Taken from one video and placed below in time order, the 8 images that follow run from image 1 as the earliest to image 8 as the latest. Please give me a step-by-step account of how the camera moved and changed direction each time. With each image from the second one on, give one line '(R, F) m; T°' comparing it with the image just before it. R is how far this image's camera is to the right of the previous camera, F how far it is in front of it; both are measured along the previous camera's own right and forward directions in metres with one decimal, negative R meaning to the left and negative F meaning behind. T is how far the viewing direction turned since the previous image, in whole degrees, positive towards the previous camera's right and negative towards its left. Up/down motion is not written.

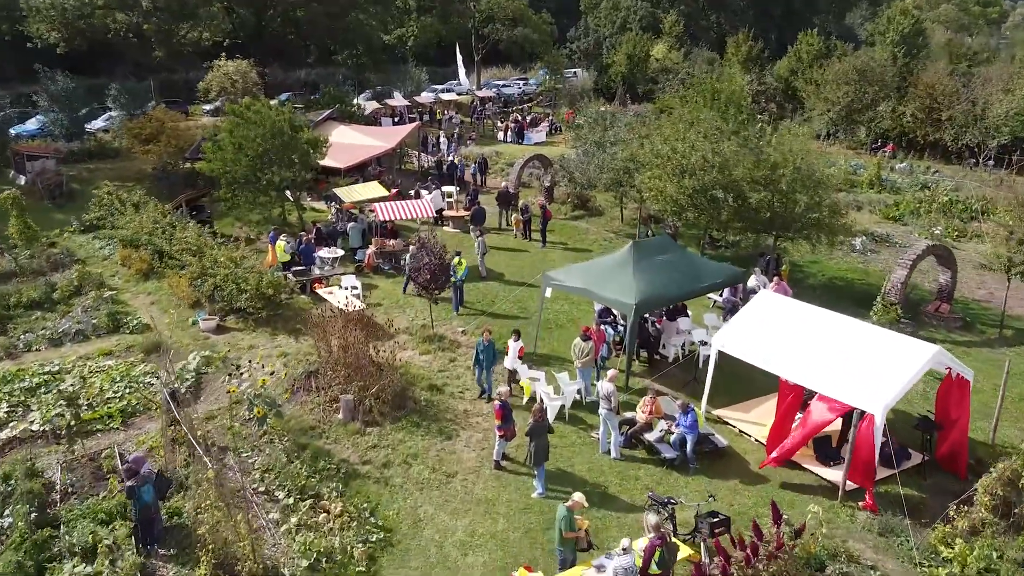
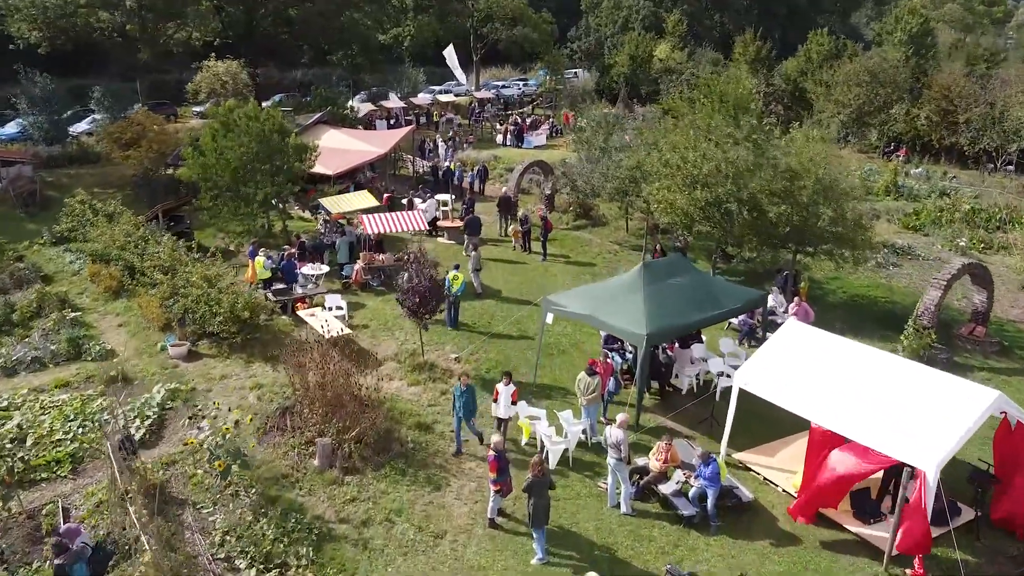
(0.0, +1.3) m; 0°
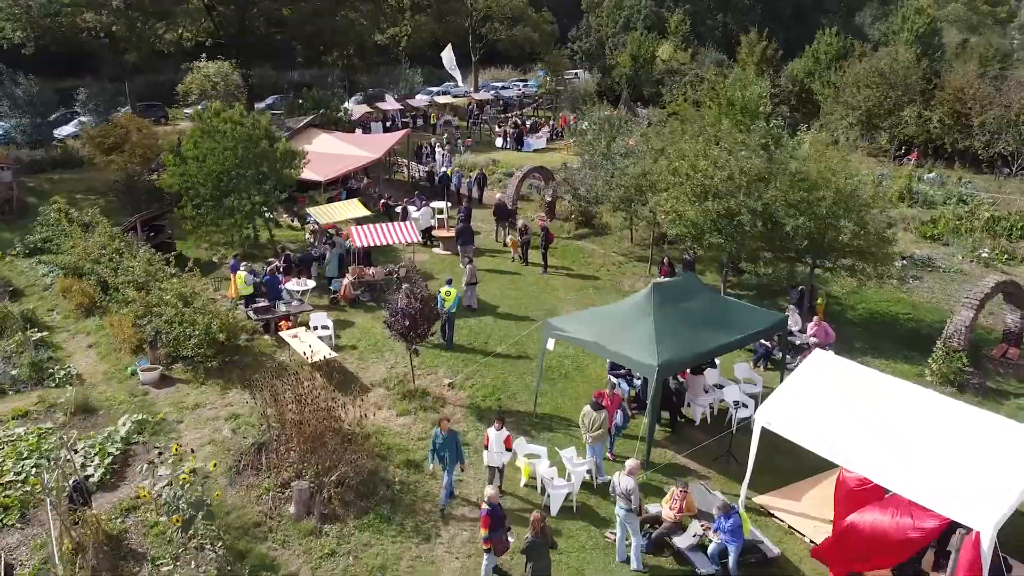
(0.0, +1.0) m; 0°
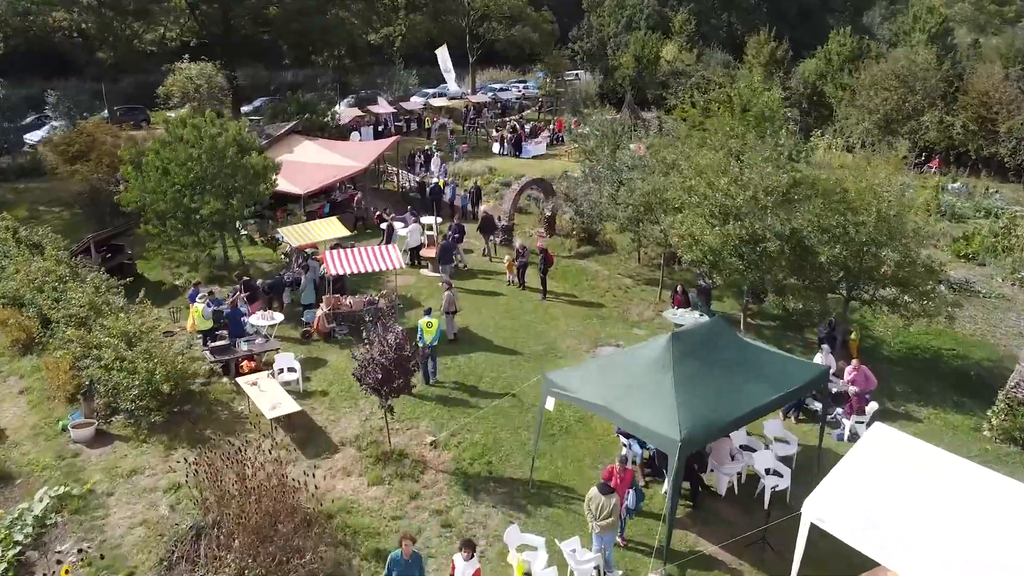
(+0.1, +1.8) m; 0°
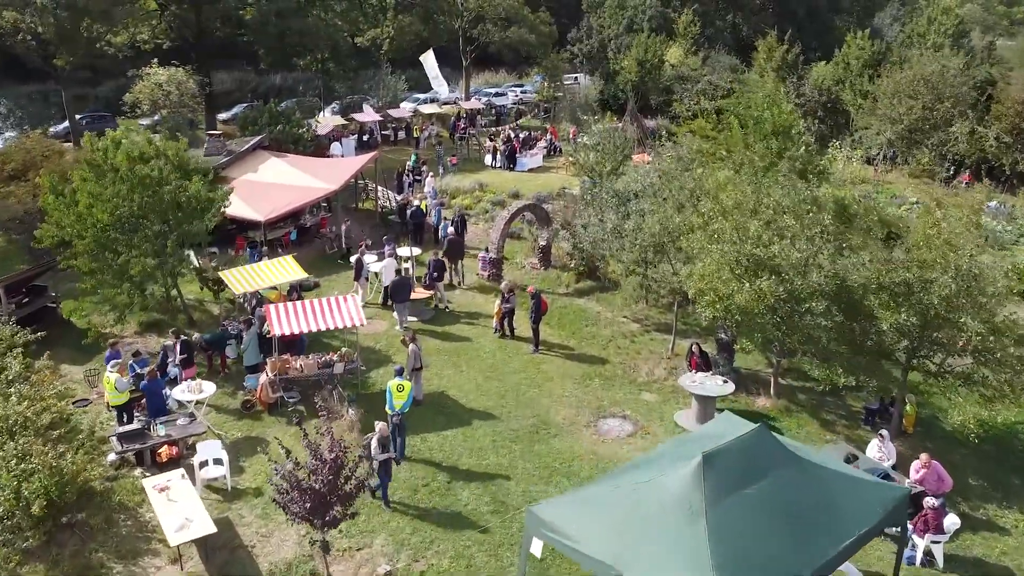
(+0.2, +2.5) m; 0°
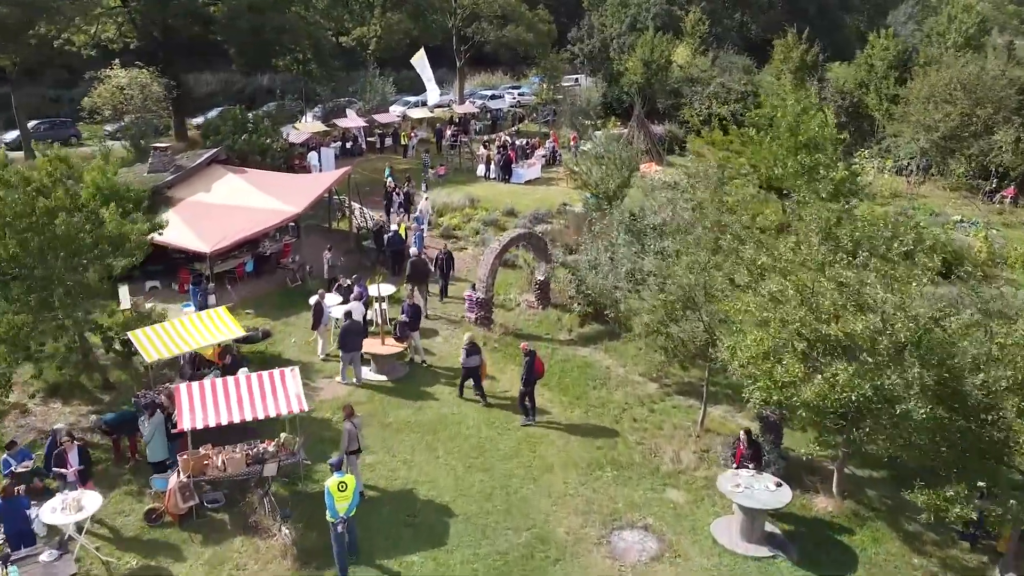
(+0.1, +2.9) m; 0°
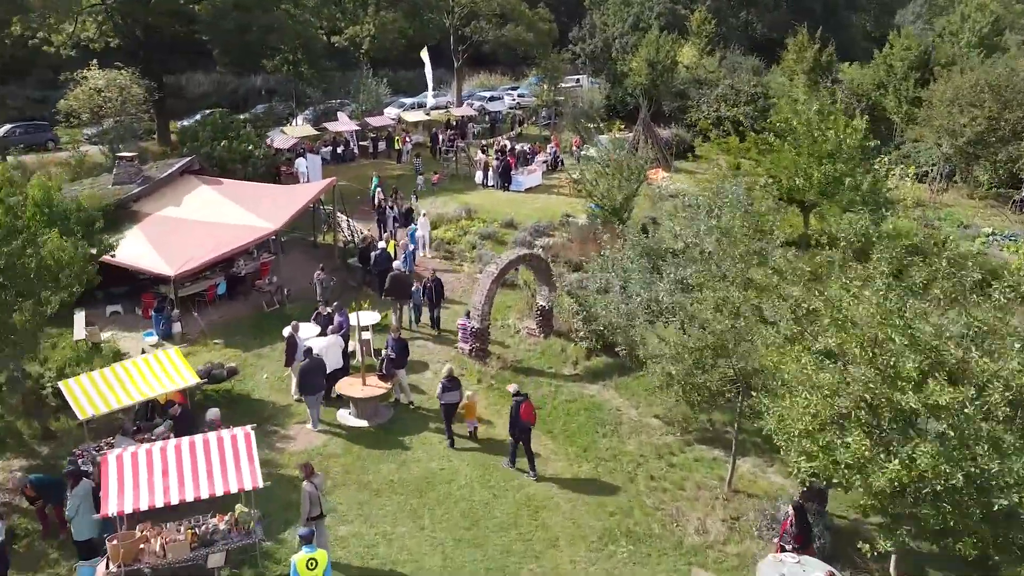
(0.0, +1.6) m; 0°
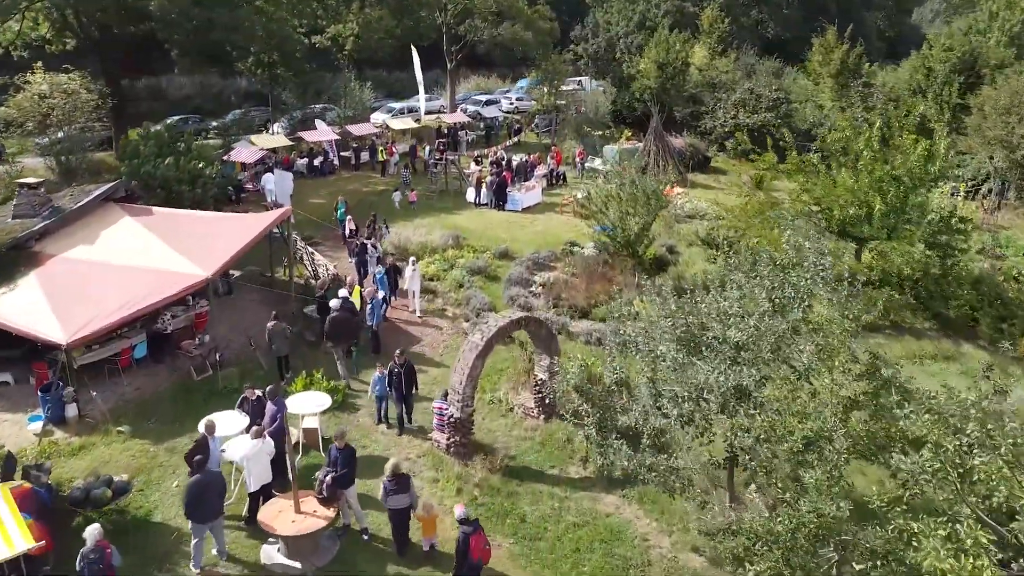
(+0.1, +3.1) m; 0°
